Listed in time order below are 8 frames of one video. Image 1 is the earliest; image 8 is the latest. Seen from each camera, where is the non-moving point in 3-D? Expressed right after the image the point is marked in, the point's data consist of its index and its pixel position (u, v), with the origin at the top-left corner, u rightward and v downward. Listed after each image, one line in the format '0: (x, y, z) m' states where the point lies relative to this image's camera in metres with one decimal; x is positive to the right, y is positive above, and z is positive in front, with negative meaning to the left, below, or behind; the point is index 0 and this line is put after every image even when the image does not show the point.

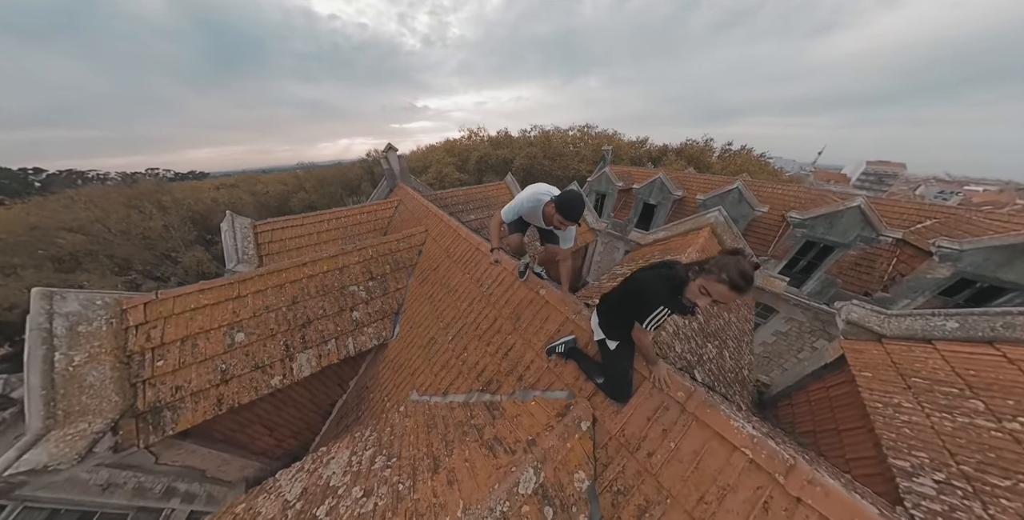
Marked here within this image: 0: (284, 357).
0: (-3.9, -1.7, +4.4) m
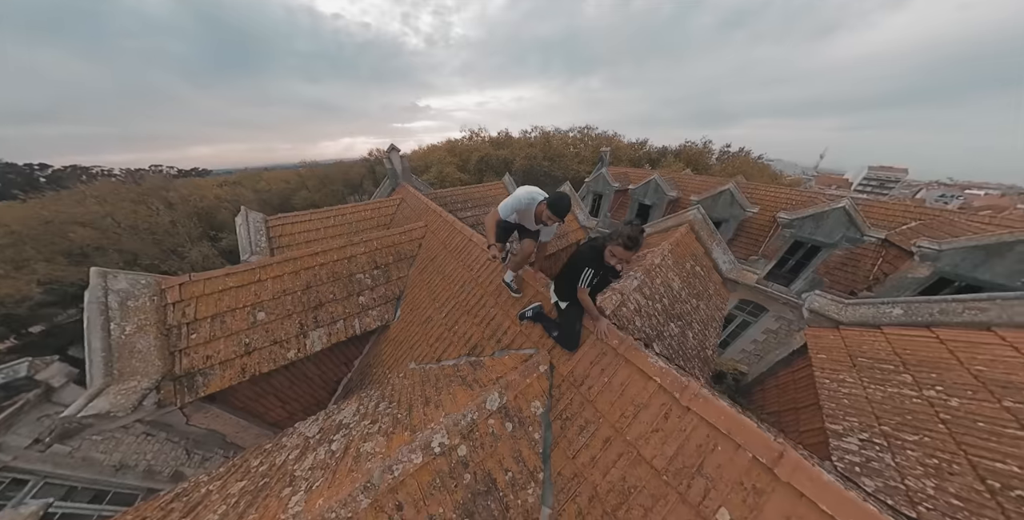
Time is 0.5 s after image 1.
0: (-4.2, -1.4, +5.0) m
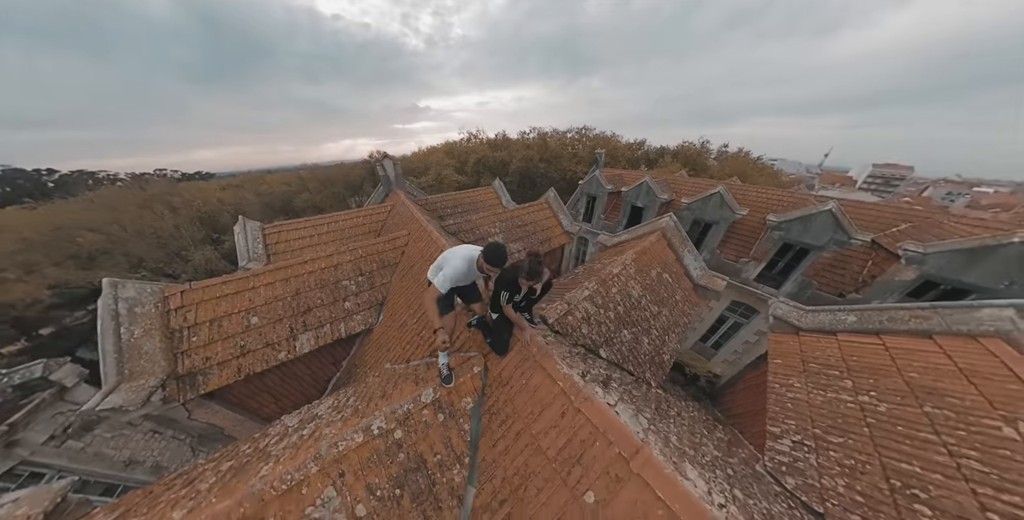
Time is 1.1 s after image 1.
0: (-4.8, -1.7, +5.5) m
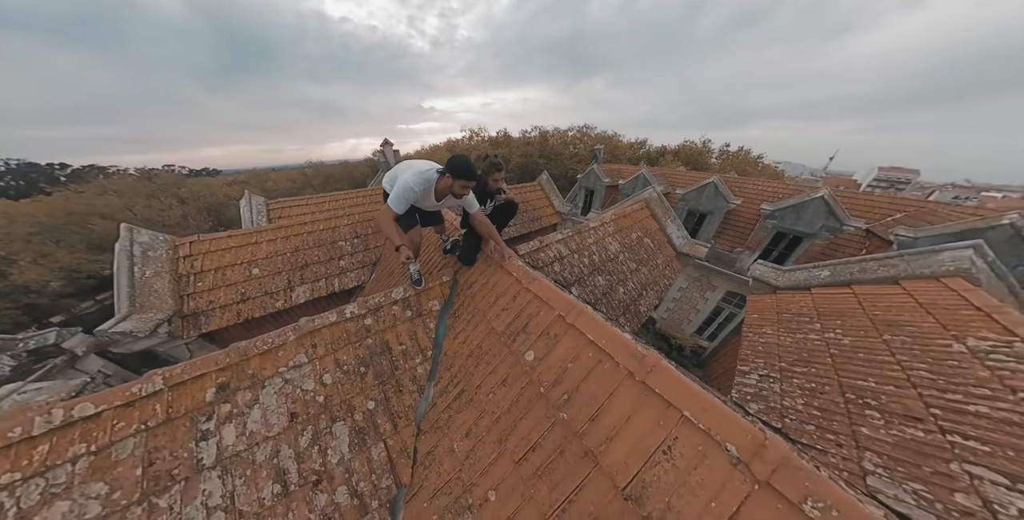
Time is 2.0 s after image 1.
0: (-5.2, -0.6, +5.9) m
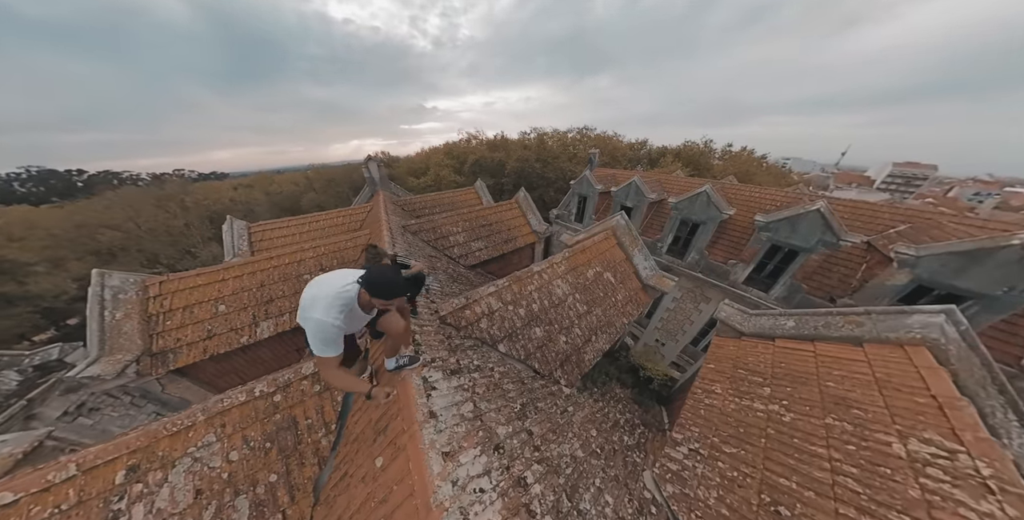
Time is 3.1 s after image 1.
0: (-6.3, -1.5, +6.3) m
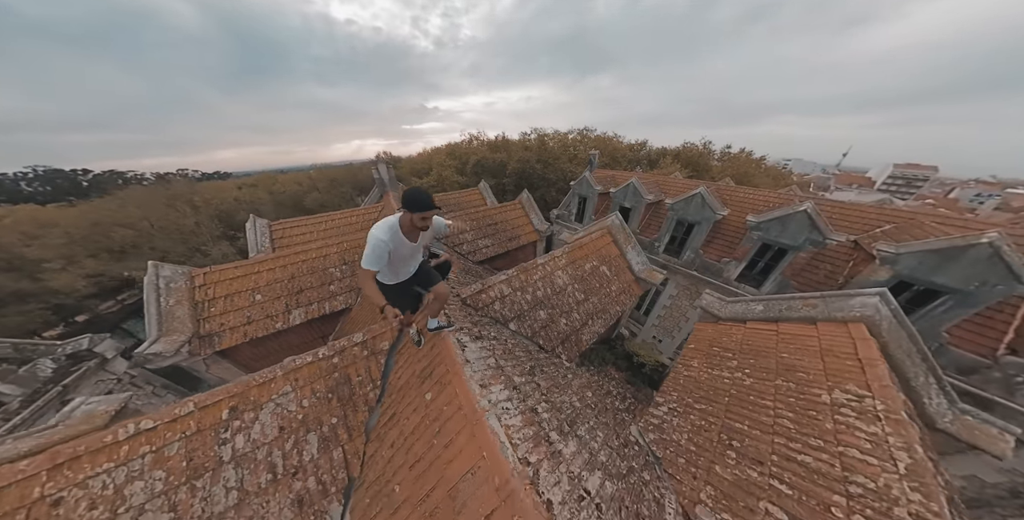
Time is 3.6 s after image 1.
0: (-6.2, -1.4, +7.0) m
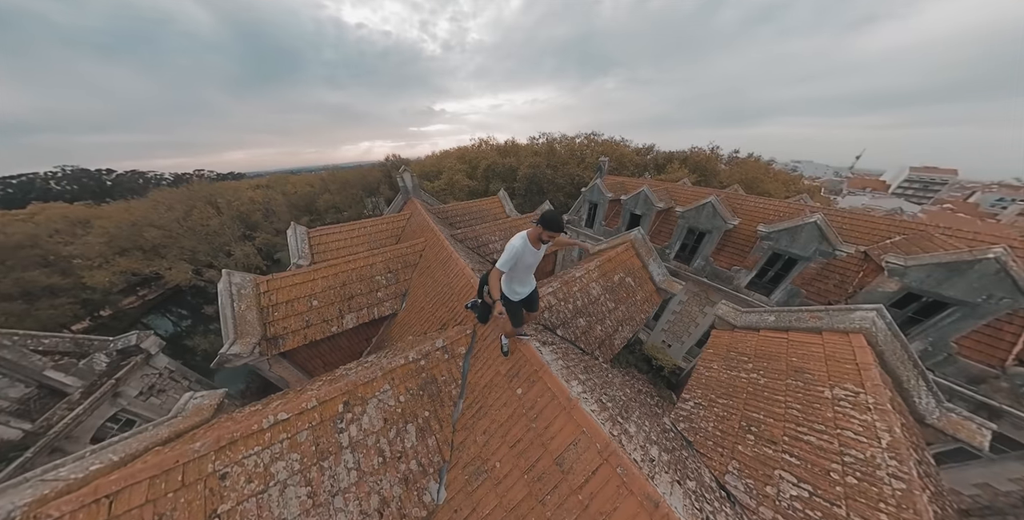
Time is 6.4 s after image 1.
0: (-5.1, -1.7, +7.6) m
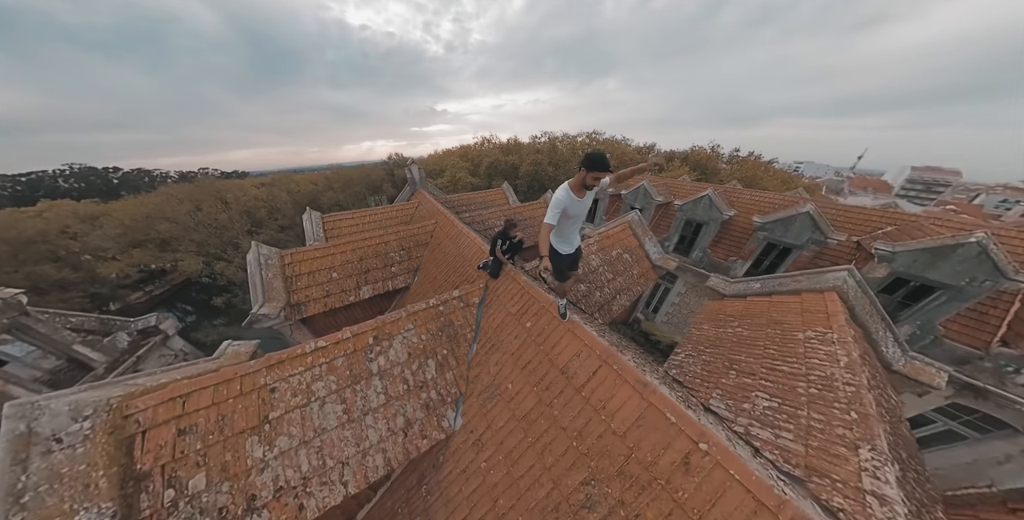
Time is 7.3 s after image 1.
0: (-5.0, -0.9, +8.2) m
